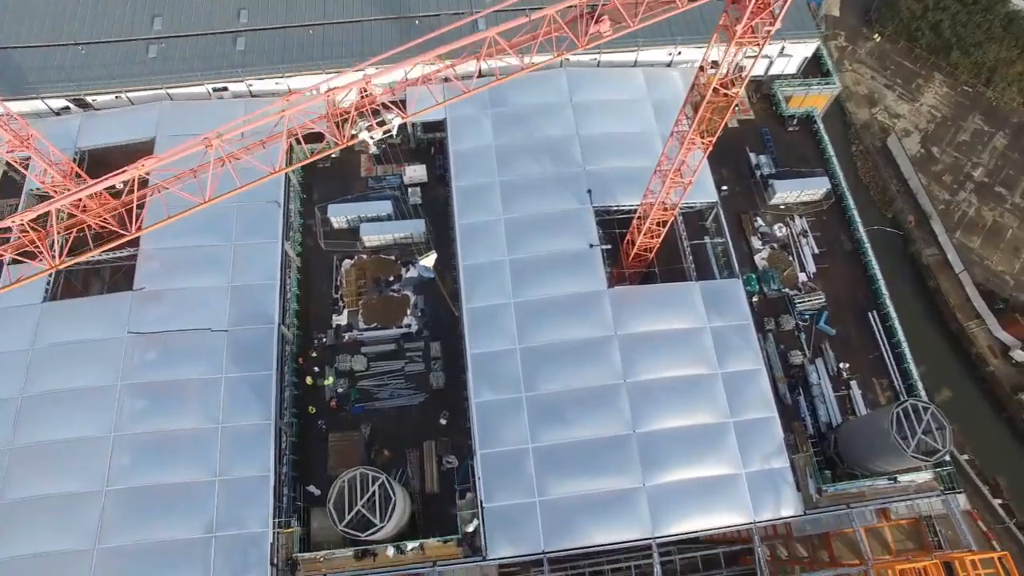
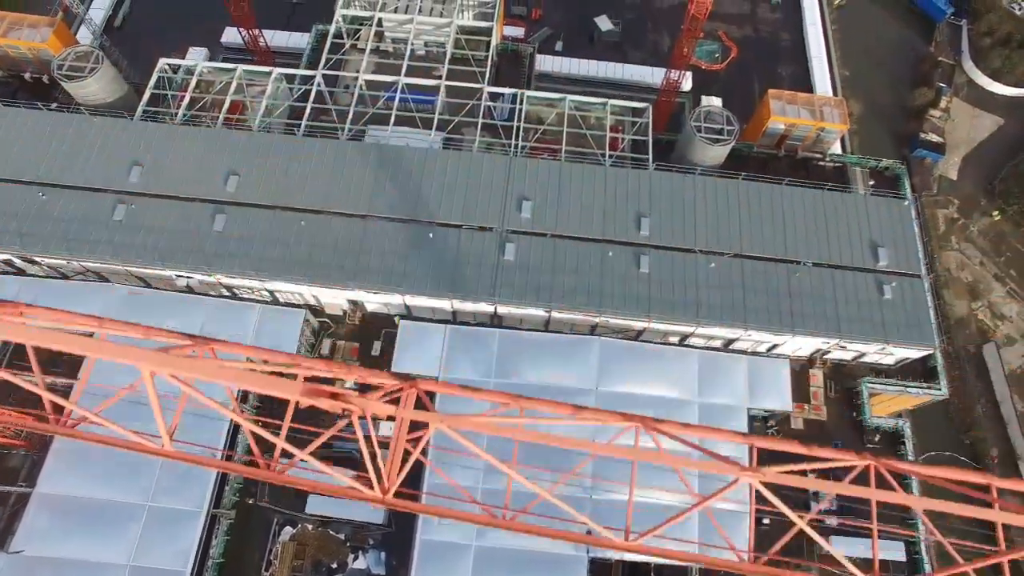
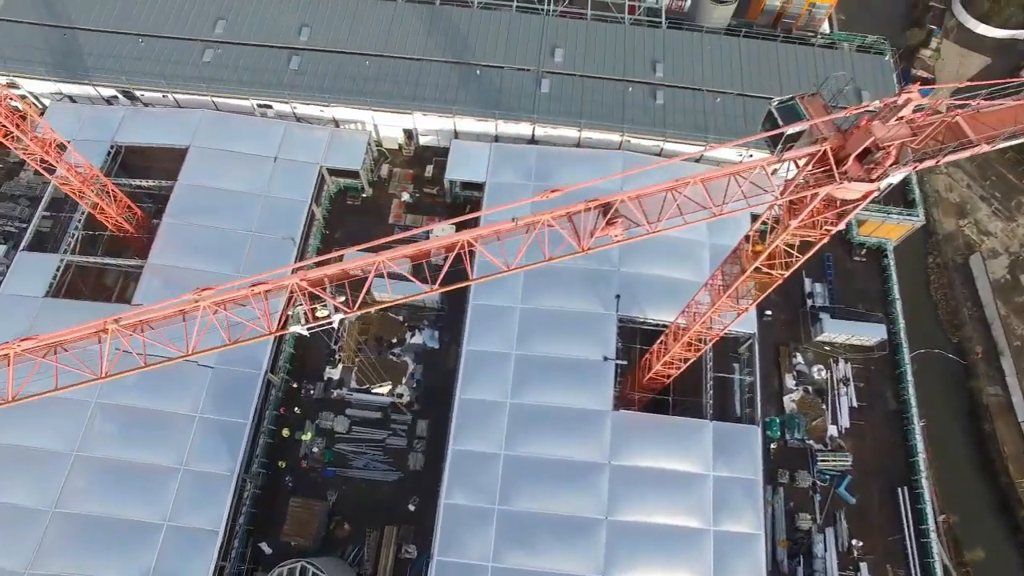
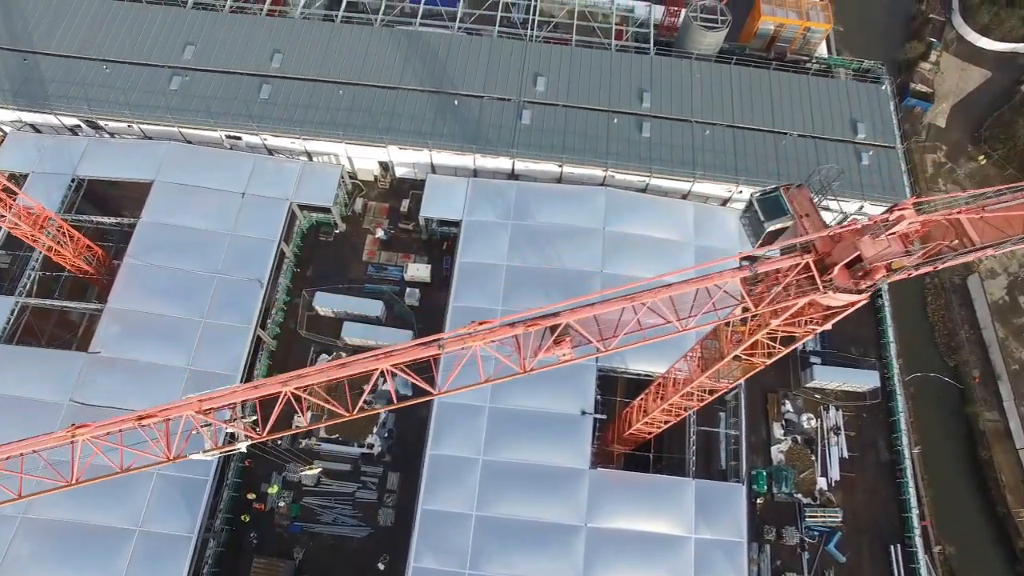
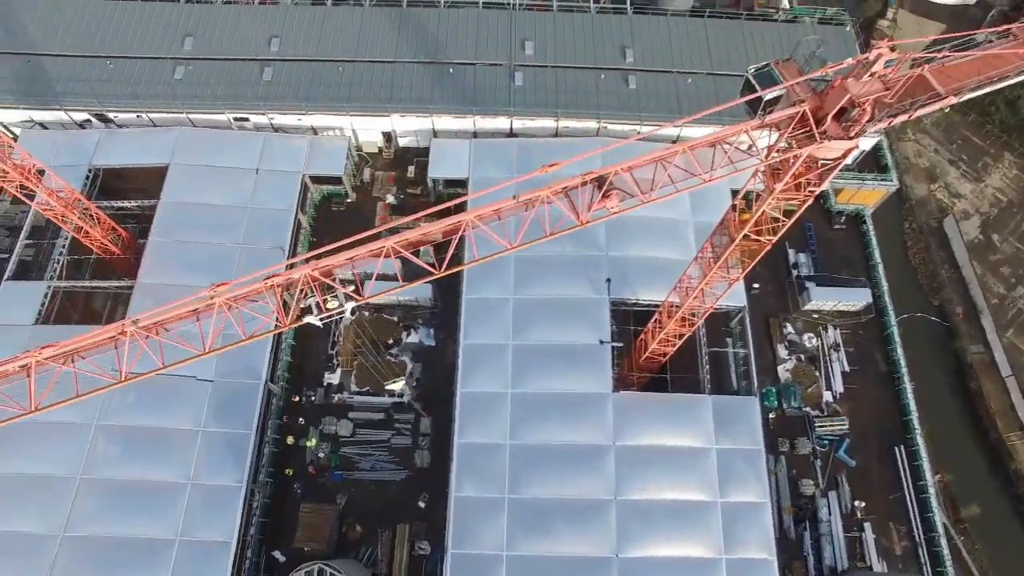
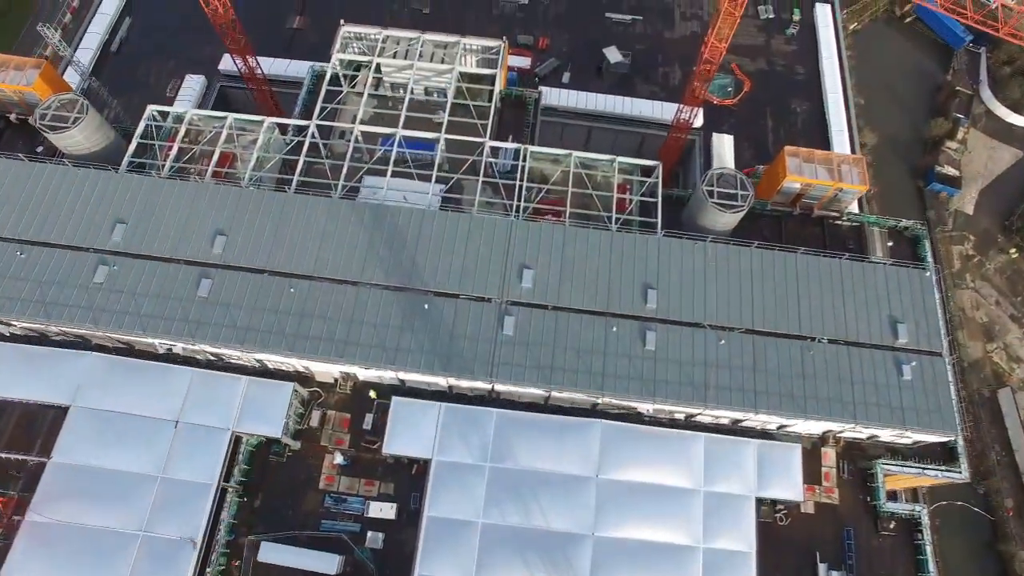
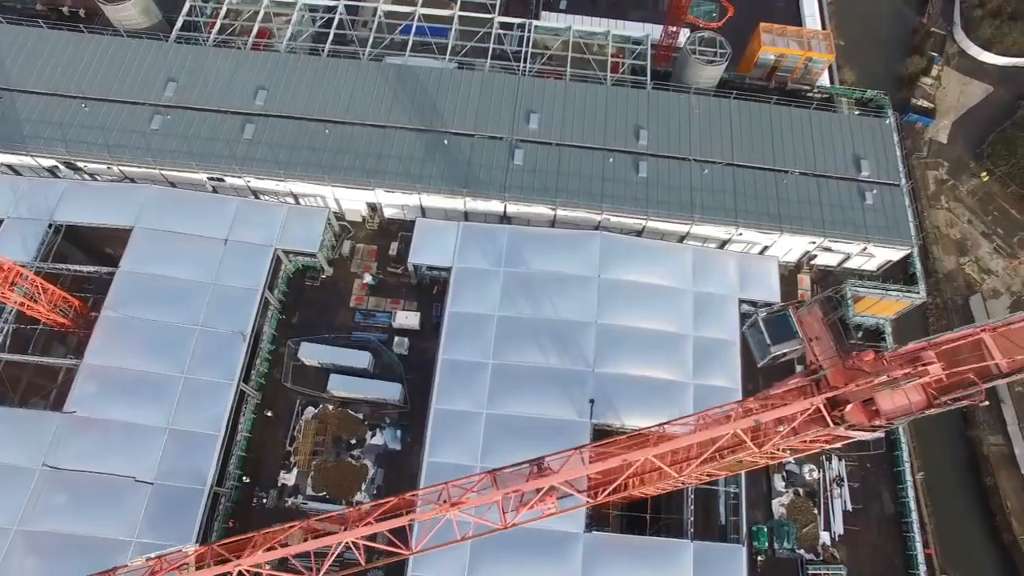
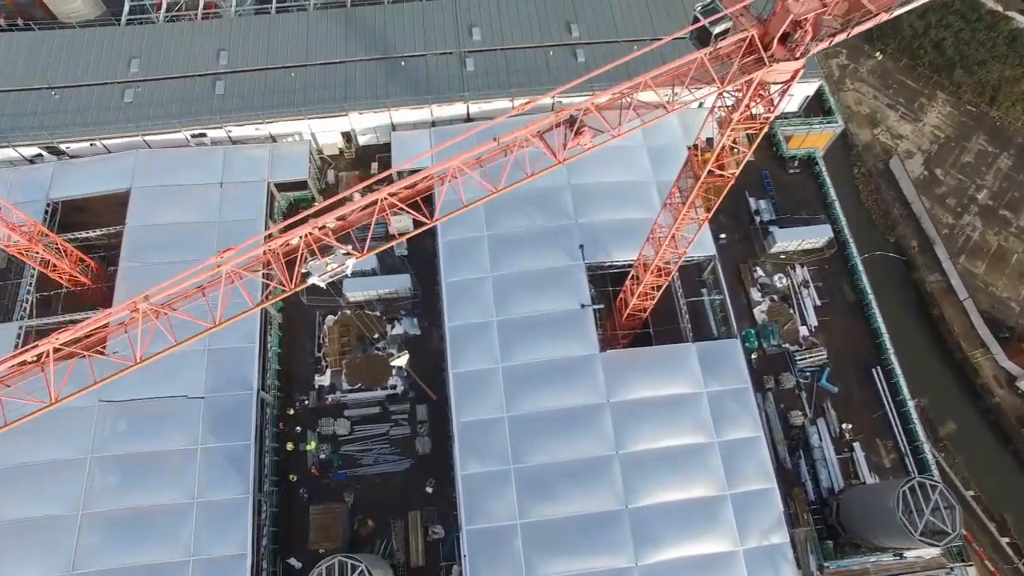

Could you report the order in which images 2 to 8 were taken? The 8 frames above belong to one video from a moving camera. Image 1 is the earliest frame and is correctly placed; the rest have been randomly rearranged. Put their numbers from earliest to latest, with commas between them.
8, 5, 3, 4, 7, 2, 6
